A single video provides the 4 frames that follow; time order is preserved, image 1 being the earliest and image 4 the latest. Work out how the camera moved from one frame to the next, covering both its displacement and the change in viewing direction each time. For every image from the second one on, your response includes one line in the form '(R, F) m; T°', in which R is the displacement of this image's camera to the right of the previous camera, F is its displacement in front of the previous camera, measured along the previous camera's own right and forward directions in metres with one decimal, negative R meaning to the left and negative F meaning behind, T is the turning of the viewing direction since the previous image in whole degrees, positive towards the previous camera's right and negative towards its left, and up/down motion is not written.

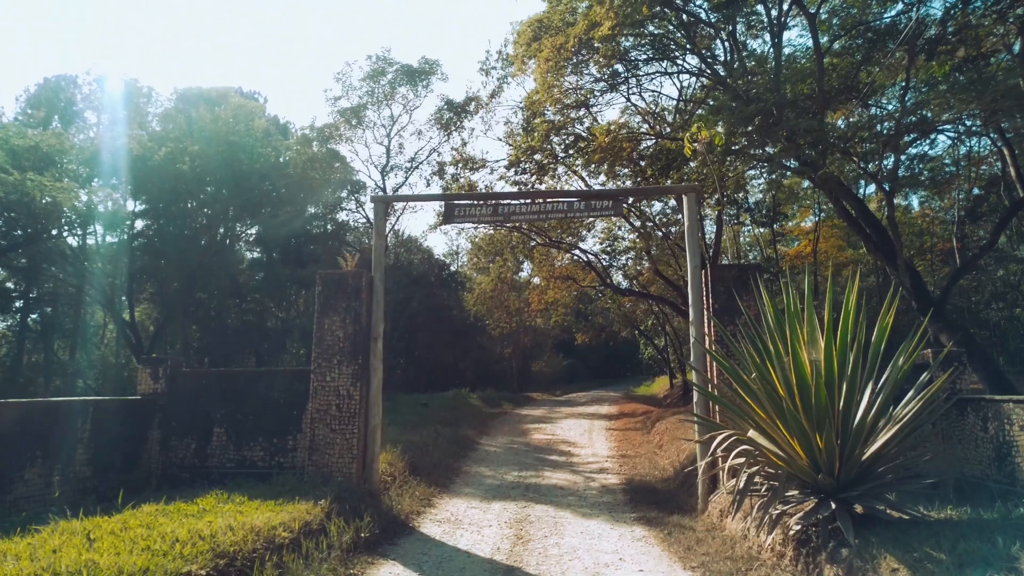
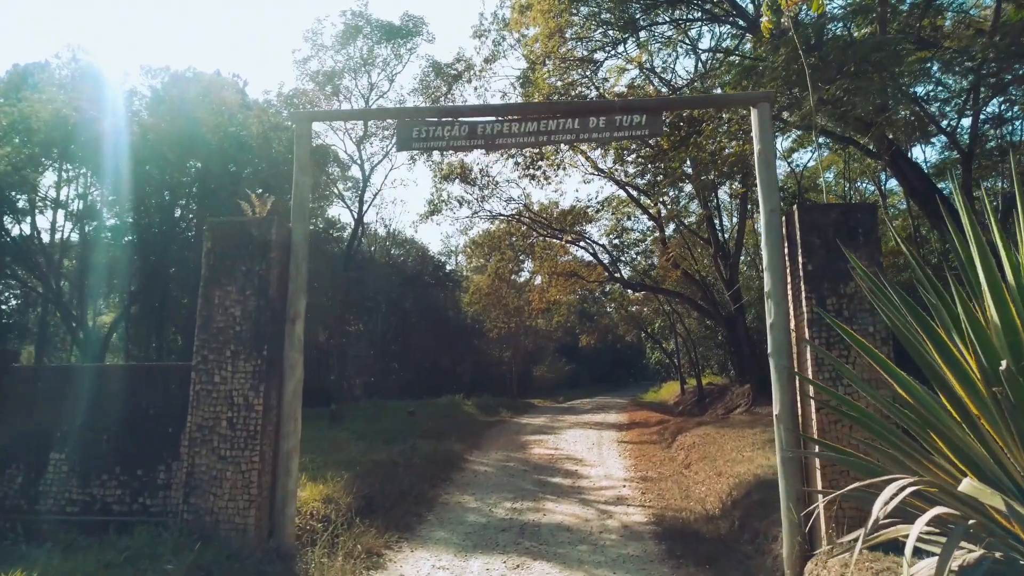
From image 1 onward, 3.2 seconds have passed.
(+0.1, +3.2) m; 0°
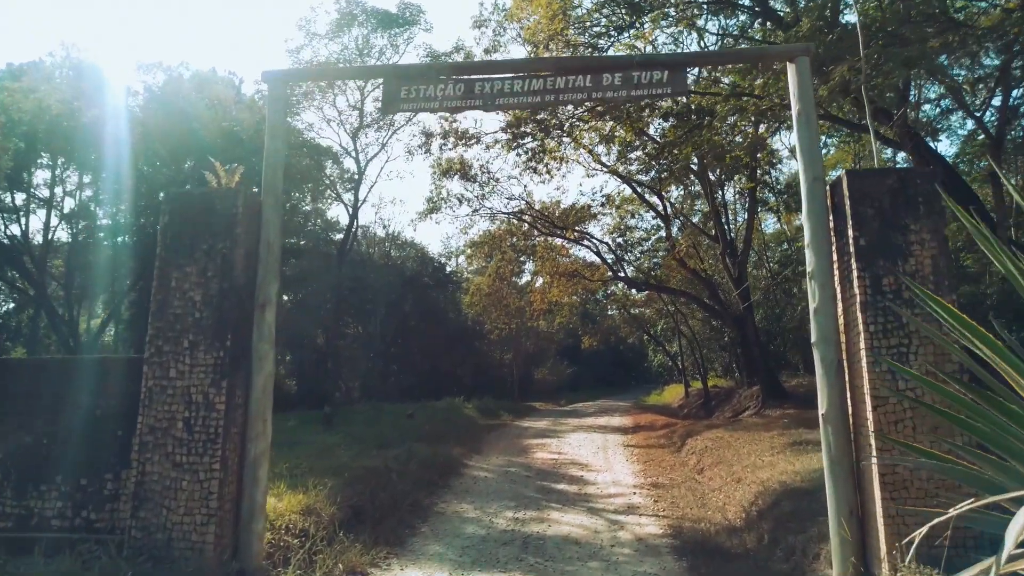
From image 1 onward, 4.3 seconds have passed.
(0.0, +0.8) m; 0°
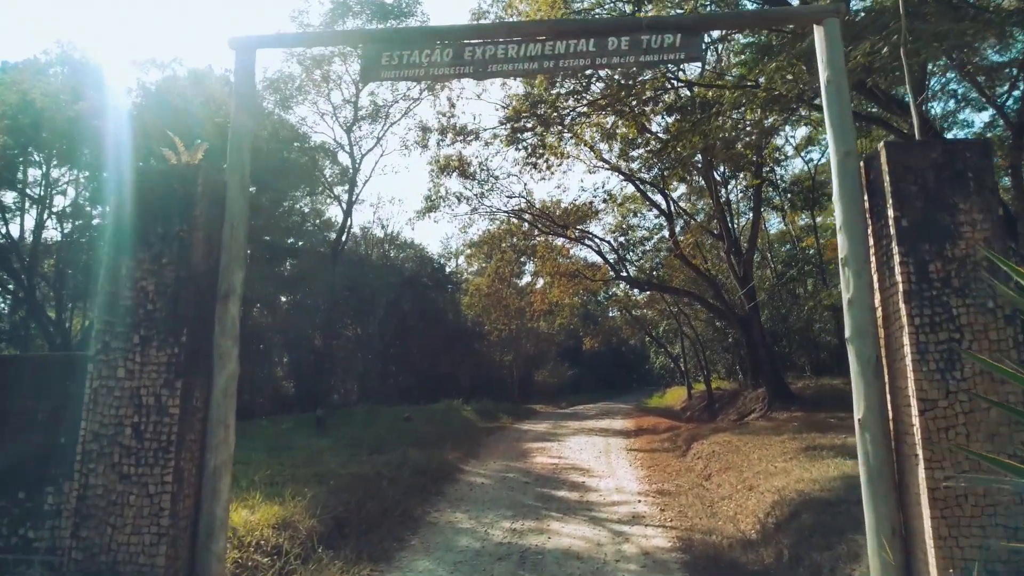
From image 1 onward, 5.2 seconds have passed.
(0.0, +0.6) m; 0°
